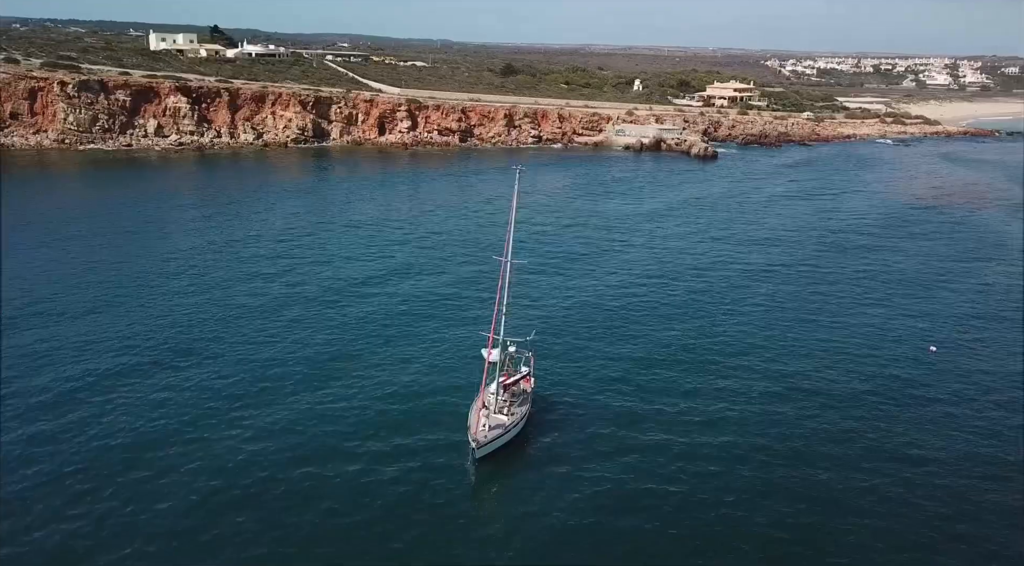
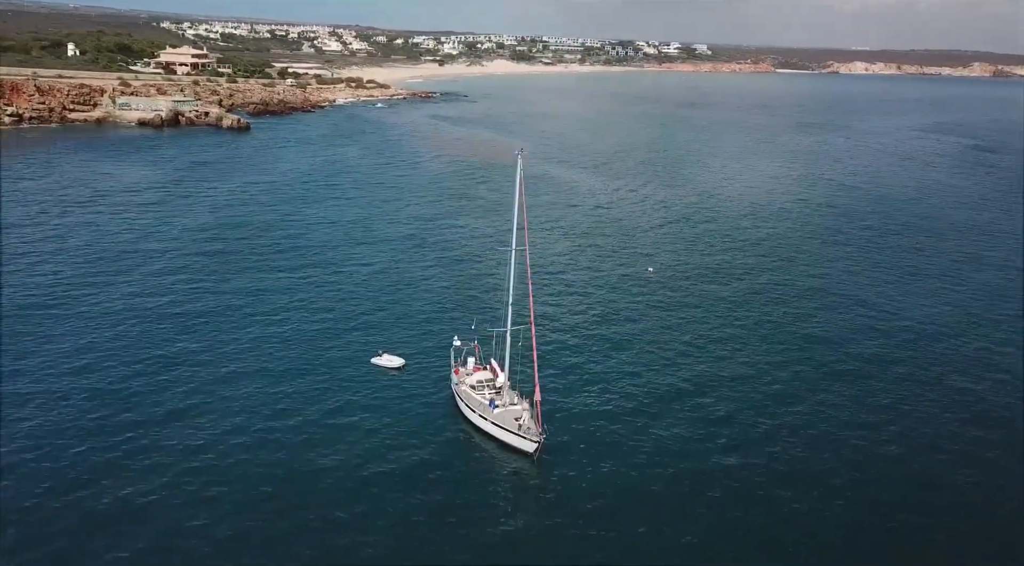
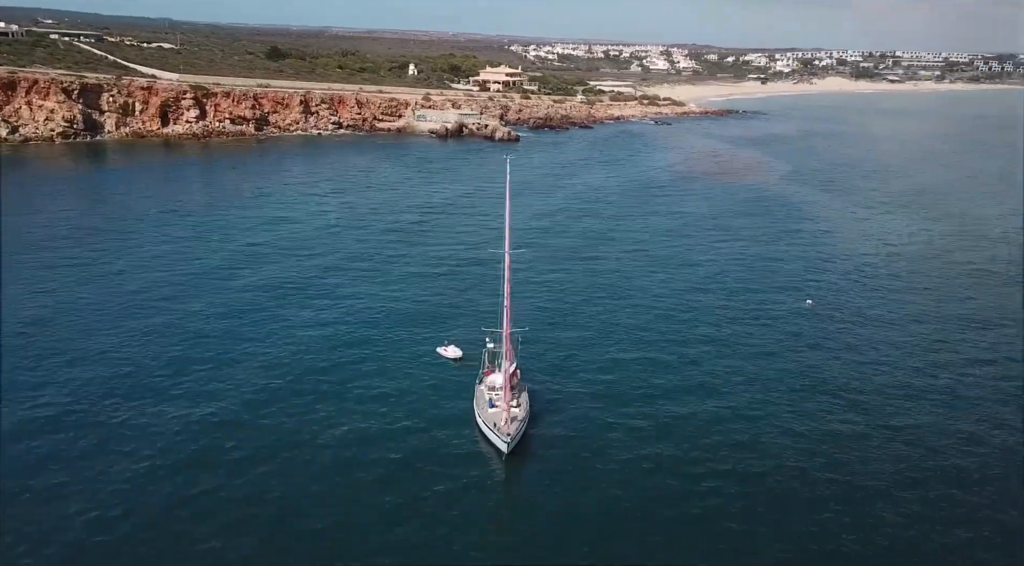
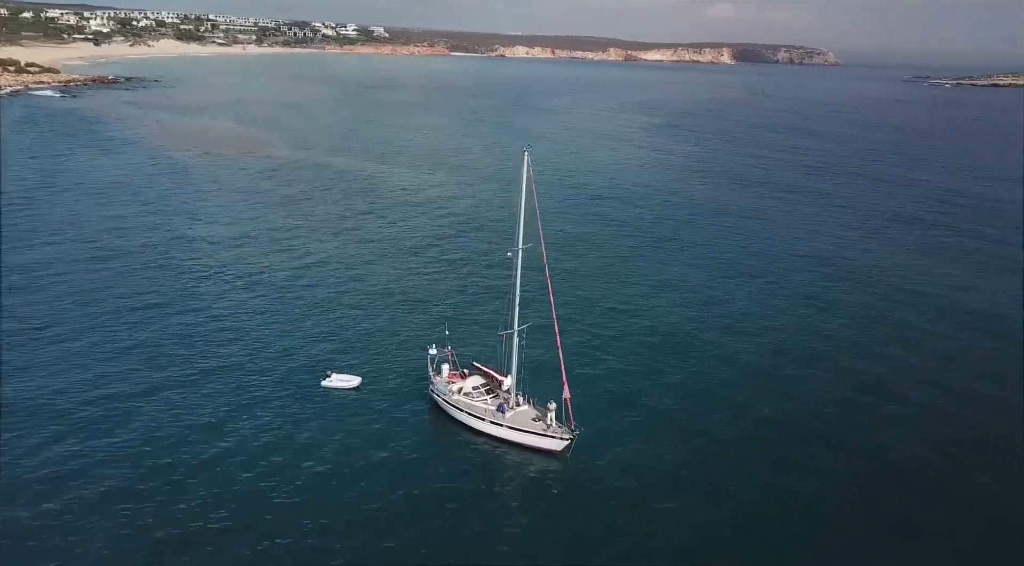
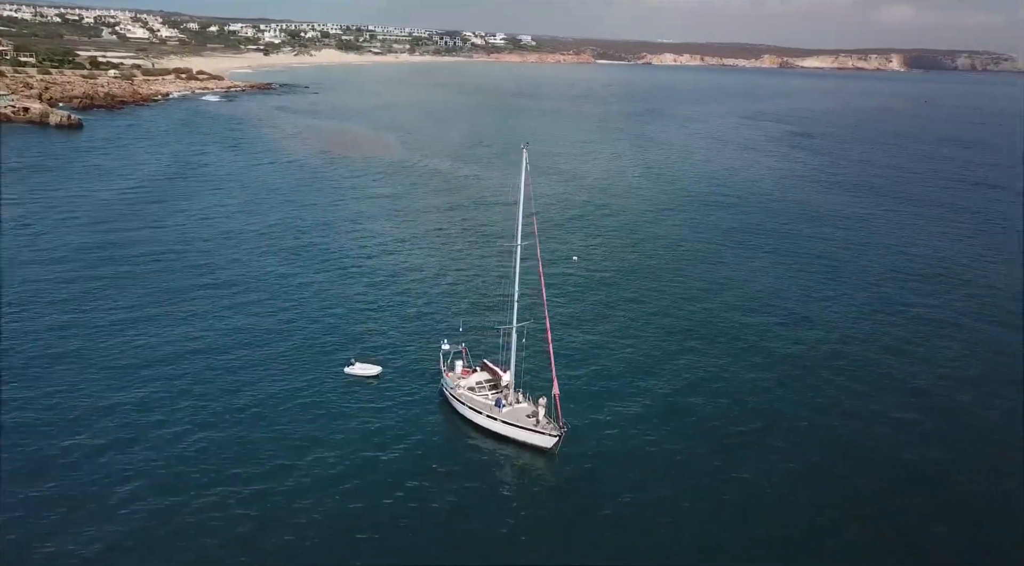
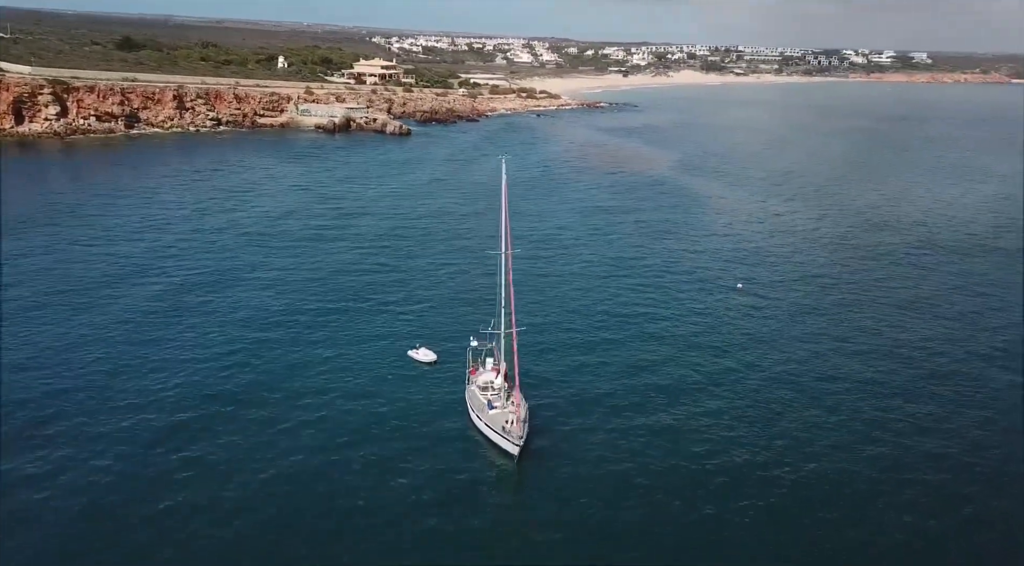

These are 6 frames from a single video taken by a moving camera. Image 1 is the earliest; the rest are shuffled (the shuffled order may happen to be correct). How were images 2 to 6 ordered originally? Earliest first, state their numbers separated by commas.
3, 6, 2, 5, 4
